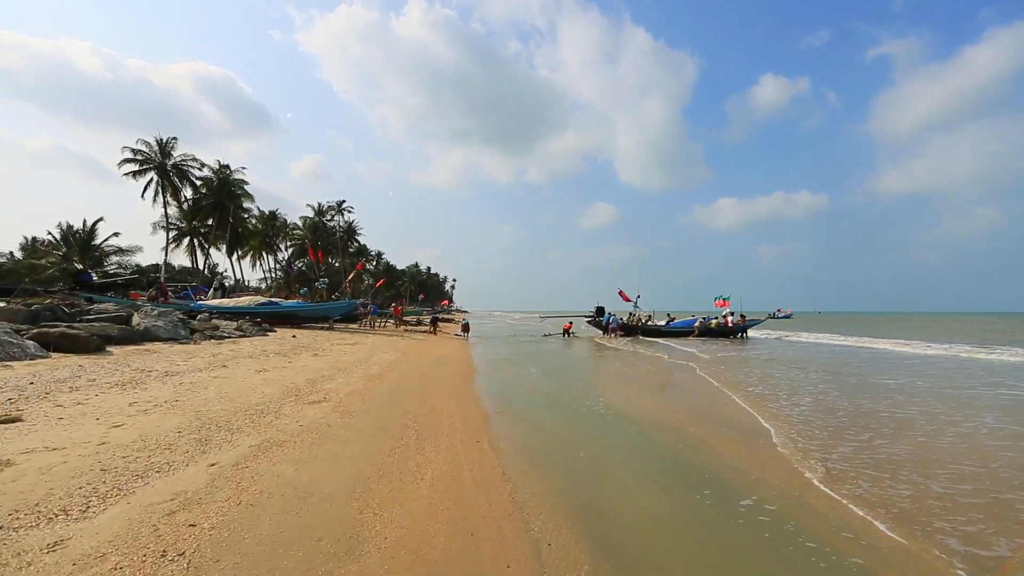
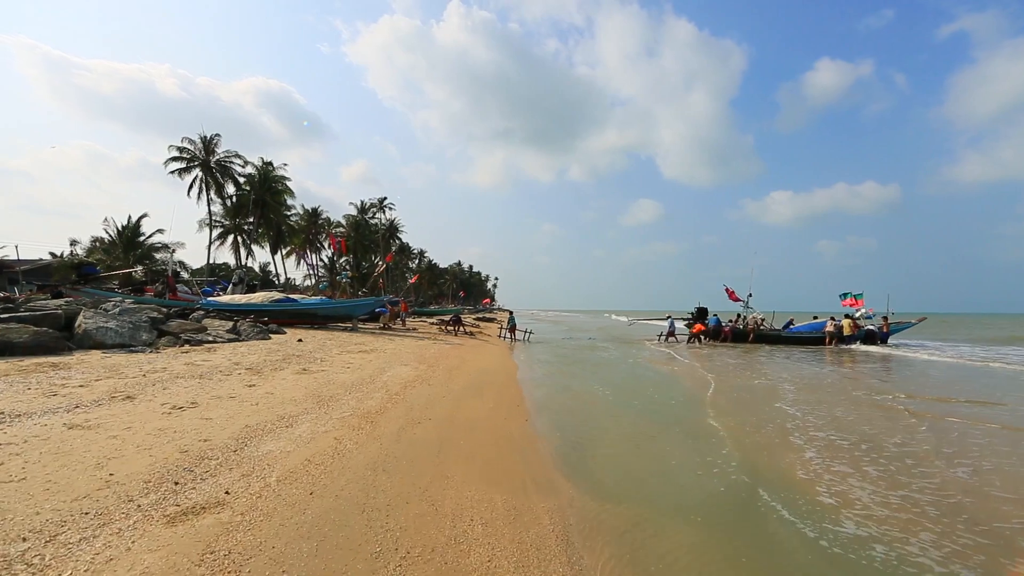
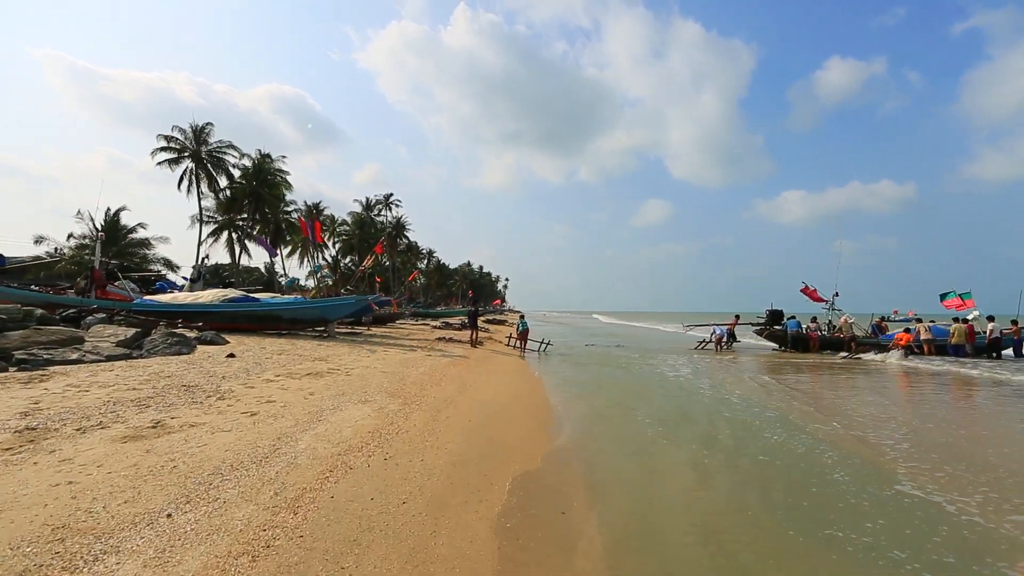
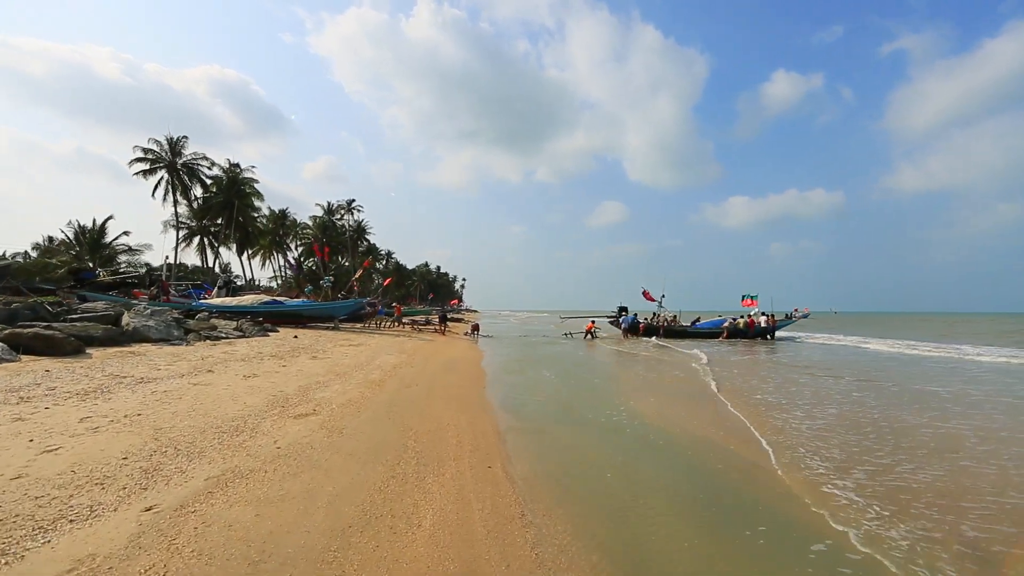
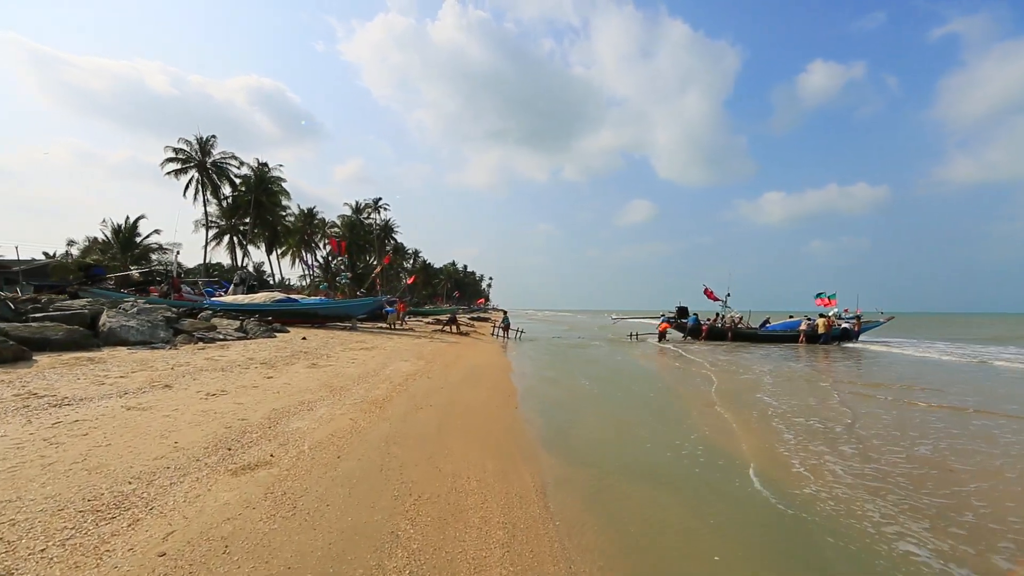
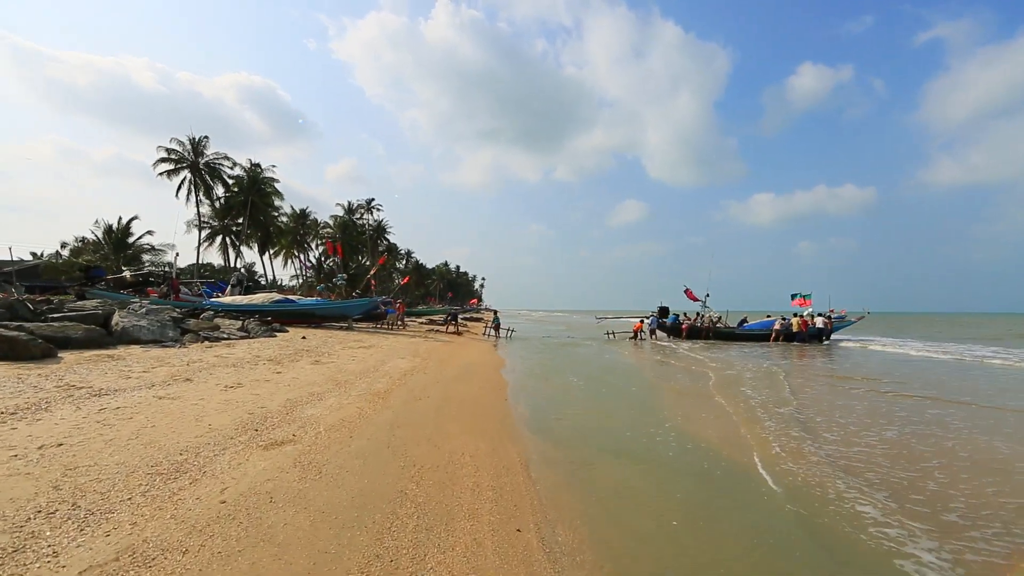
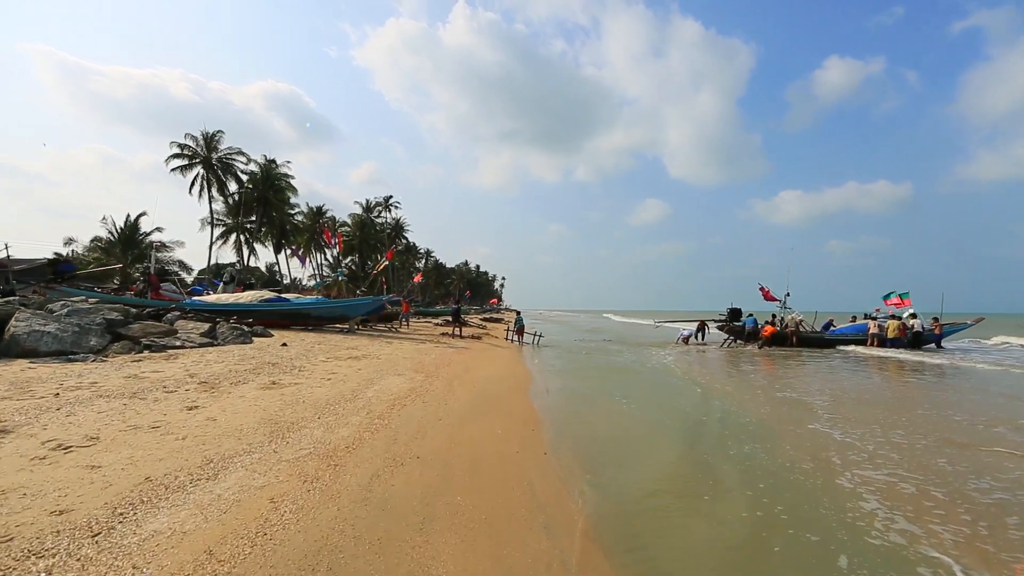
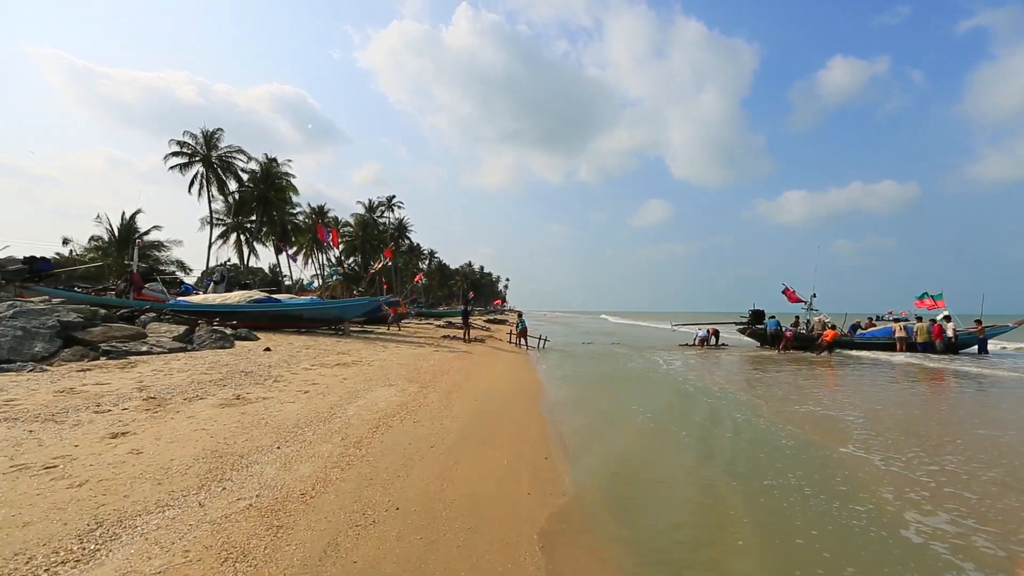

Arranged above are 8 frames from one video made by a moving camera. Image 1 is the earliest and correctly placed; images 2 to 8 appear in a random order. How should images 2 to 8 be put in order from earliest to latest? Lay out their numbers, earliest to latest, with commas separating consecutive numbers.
4, 6, 5, 2, 7, 8, 3
